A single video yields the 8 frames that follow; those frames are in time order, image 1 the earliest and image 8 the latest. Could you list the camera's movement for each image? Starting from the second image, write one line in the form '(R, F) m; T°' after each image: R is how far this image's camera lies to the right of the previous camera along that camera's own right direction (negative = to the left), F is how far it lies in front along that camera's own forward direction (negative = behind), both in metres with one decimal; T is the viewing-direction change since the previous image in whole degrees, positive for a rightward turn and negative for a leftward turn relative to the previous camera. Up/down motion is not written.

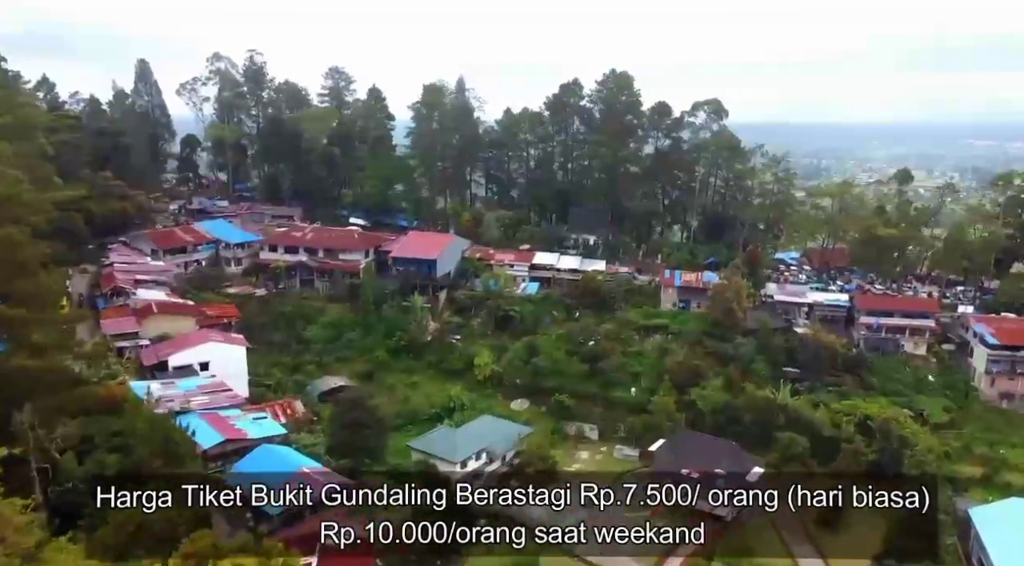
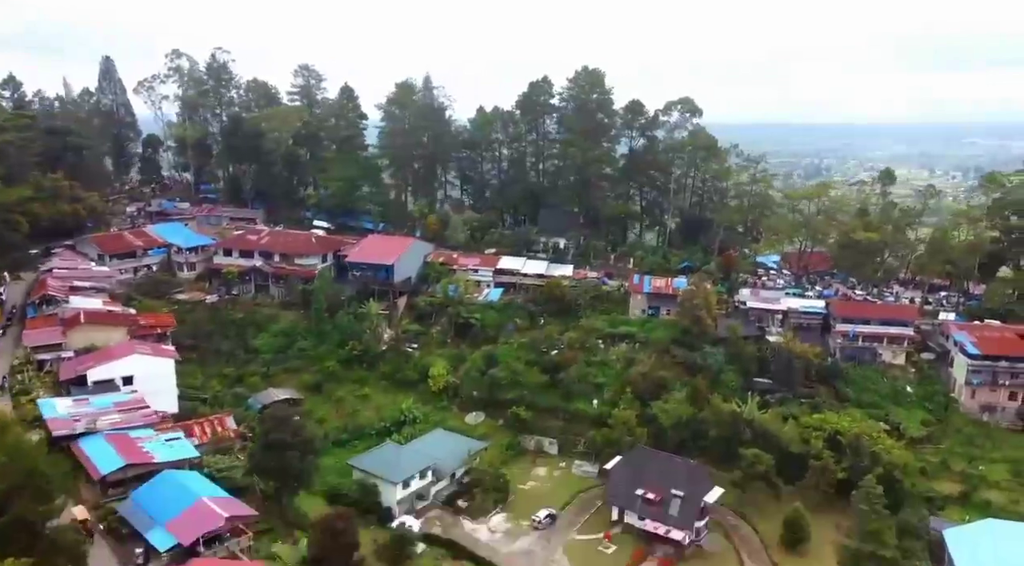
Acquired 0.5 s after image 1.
(+1.3, +1.3) m; 0°
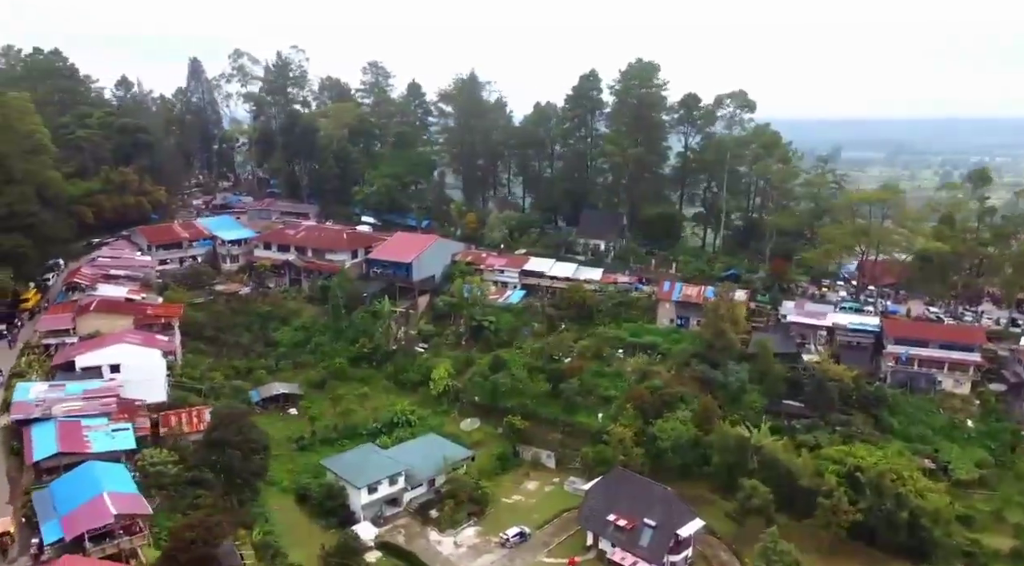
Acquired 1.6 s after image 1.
(+3.5, +1.4) m; -9°
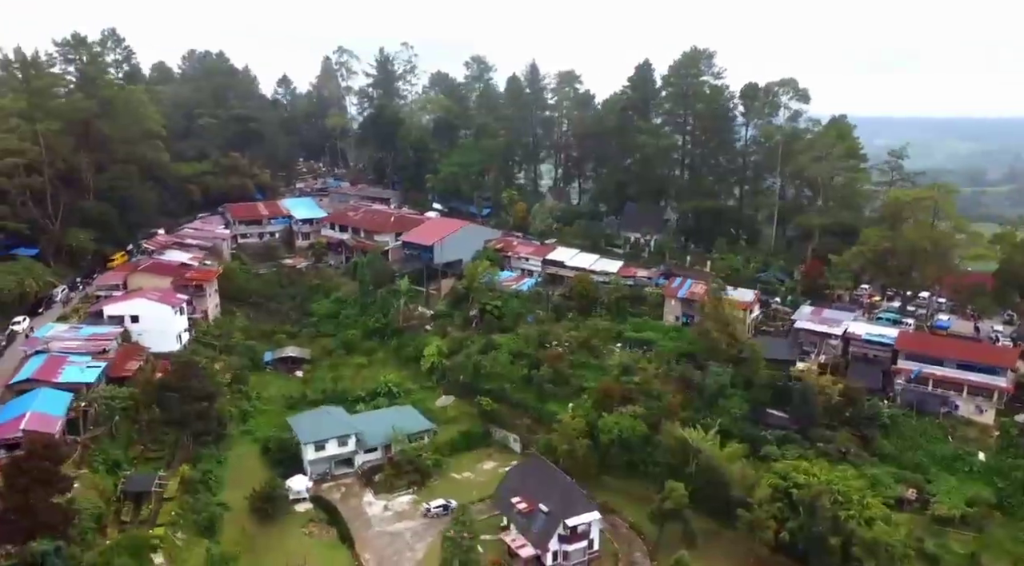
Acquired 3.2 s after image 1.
(+6.2, +0.5) m; -14°
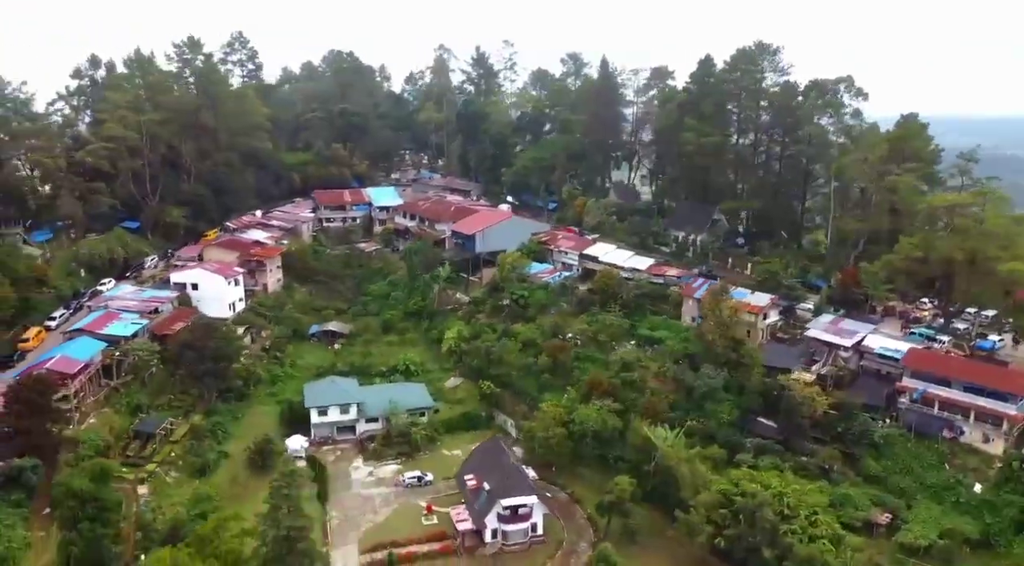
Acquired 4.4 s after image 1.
(+4.5, -0.2) m; -12°
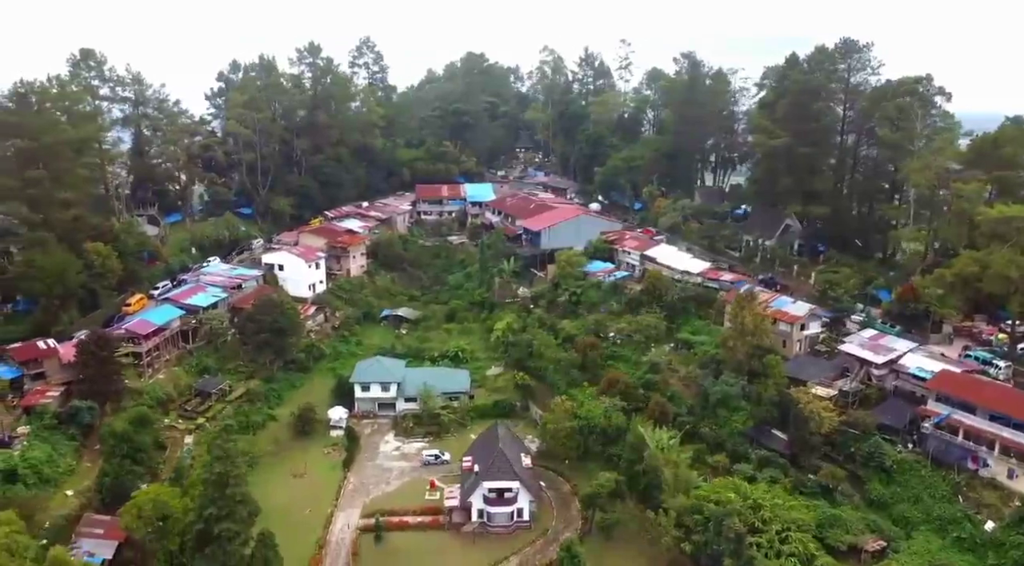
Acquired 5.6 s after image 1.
(+3.8, -0.3) m; -12°
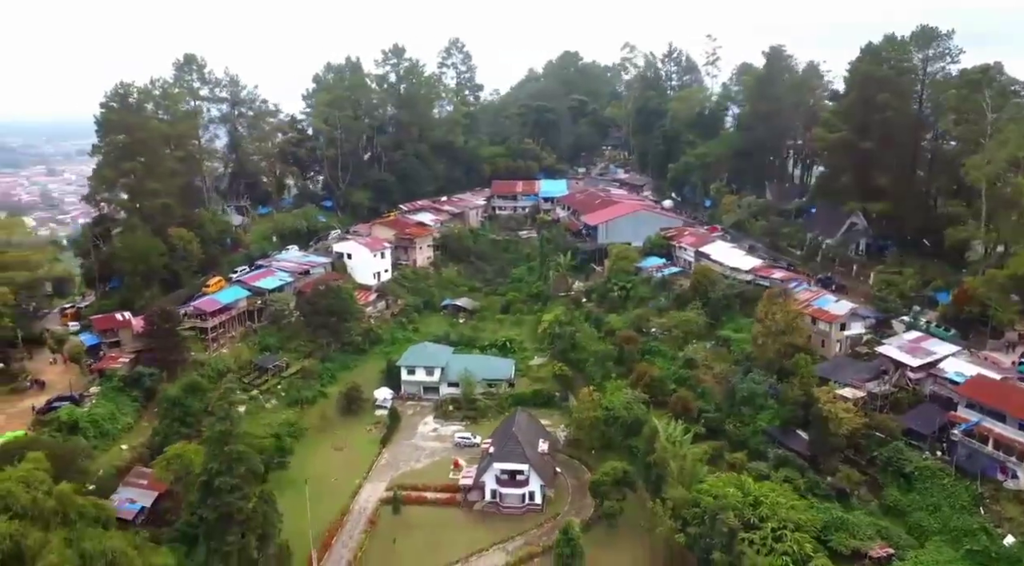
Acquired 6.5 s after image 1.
(+2.4, -0.4) m; -9°
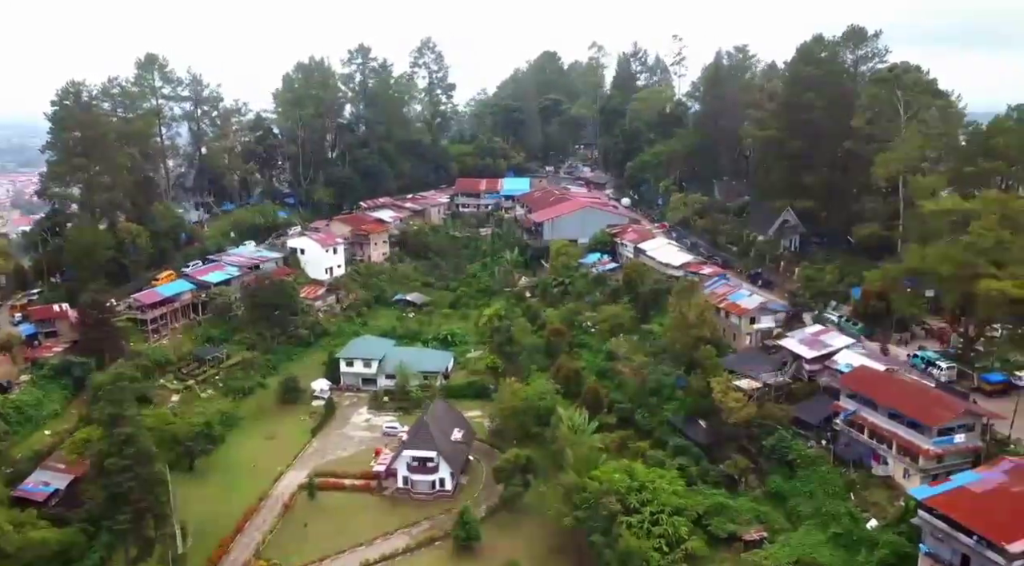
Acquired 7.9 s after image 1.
(+2.4, -0.6) m; -1°
